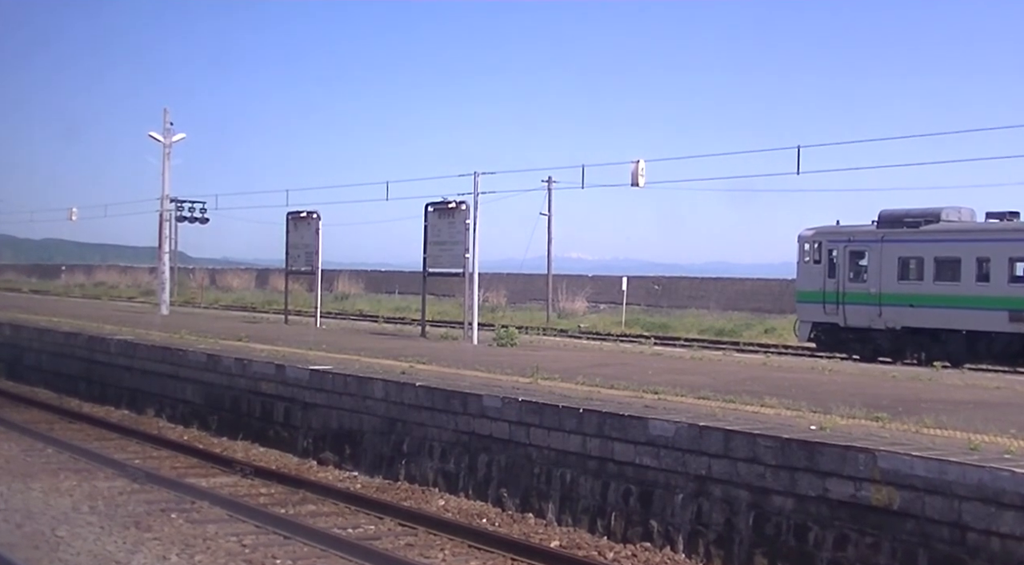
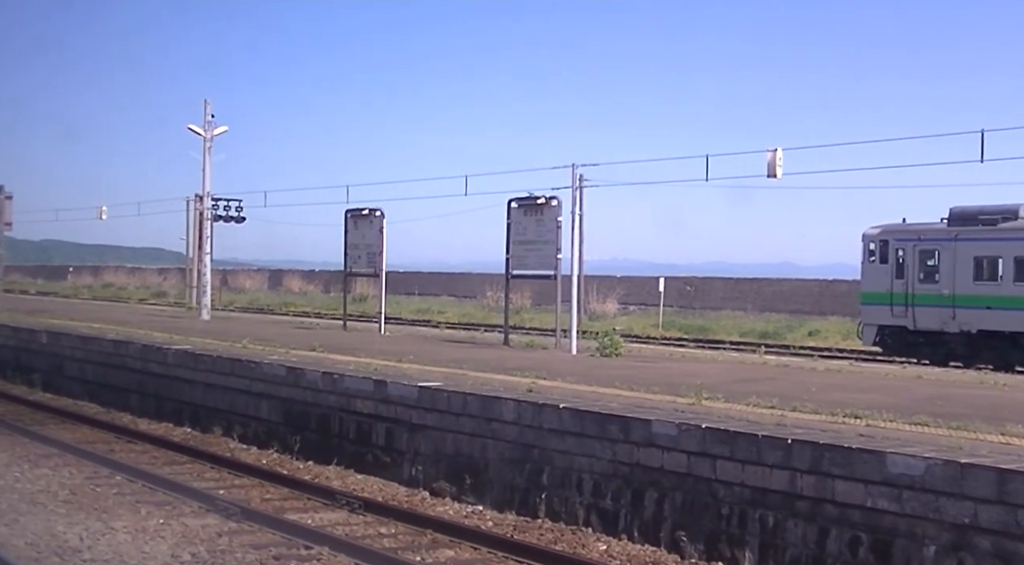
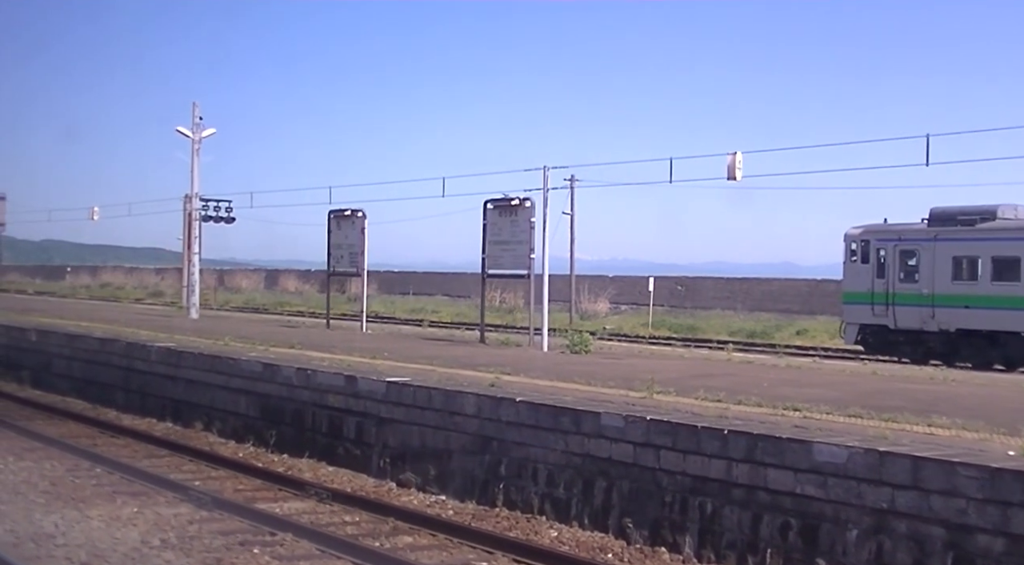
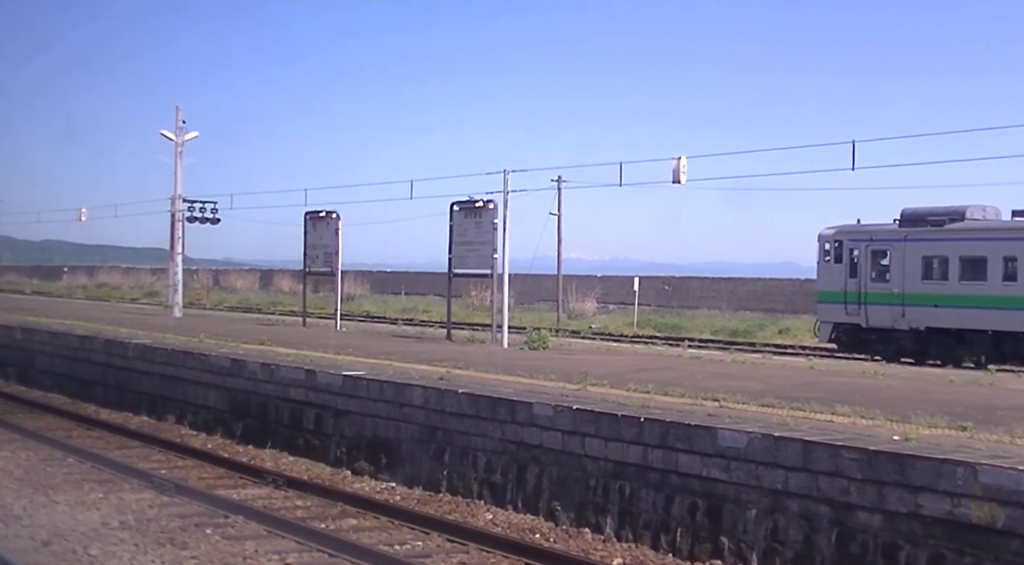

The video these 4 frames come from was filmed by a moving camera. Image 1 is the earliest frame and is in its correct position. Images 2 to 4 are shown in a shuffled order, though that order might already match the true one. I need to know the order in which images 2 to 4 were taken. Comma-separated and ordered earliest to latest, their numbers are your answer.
4, 3, 2
